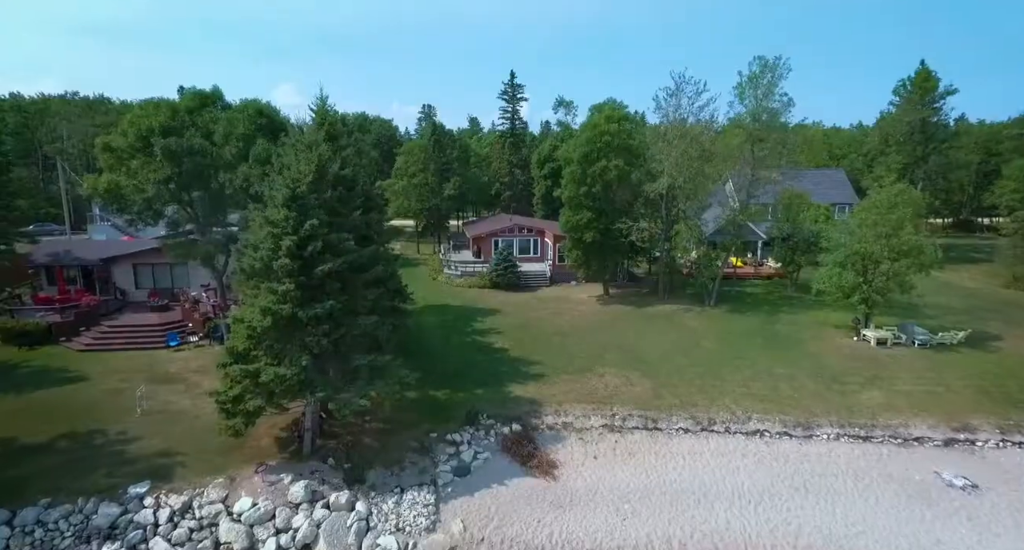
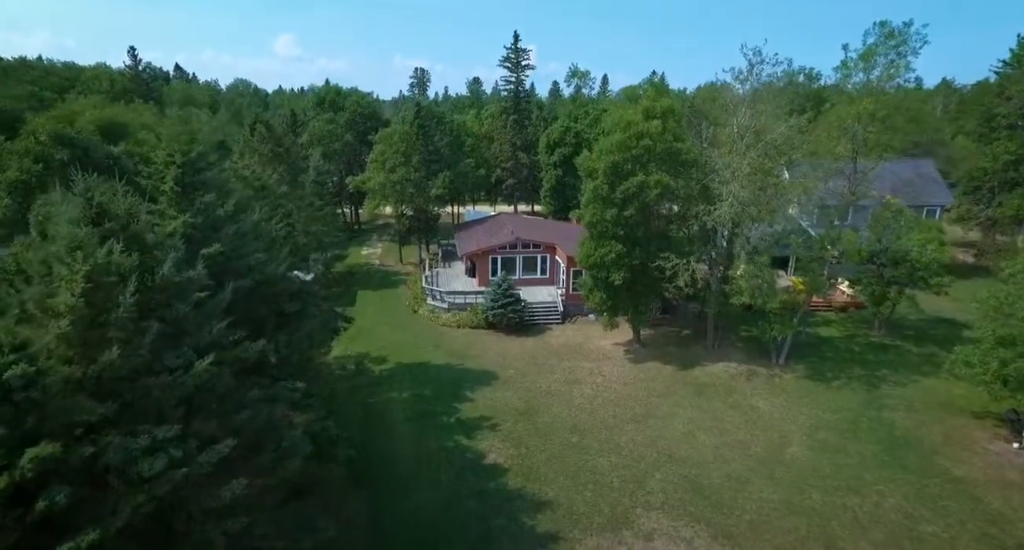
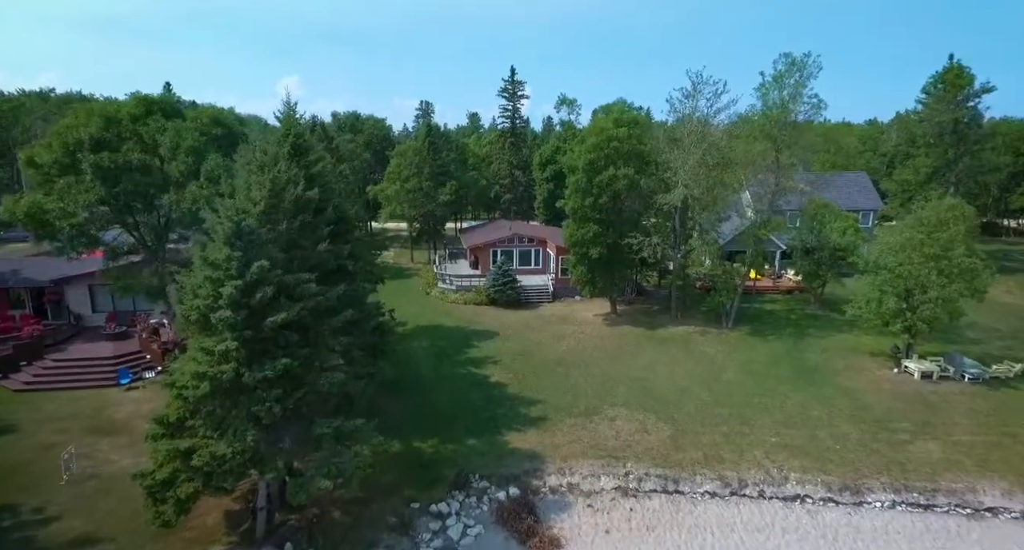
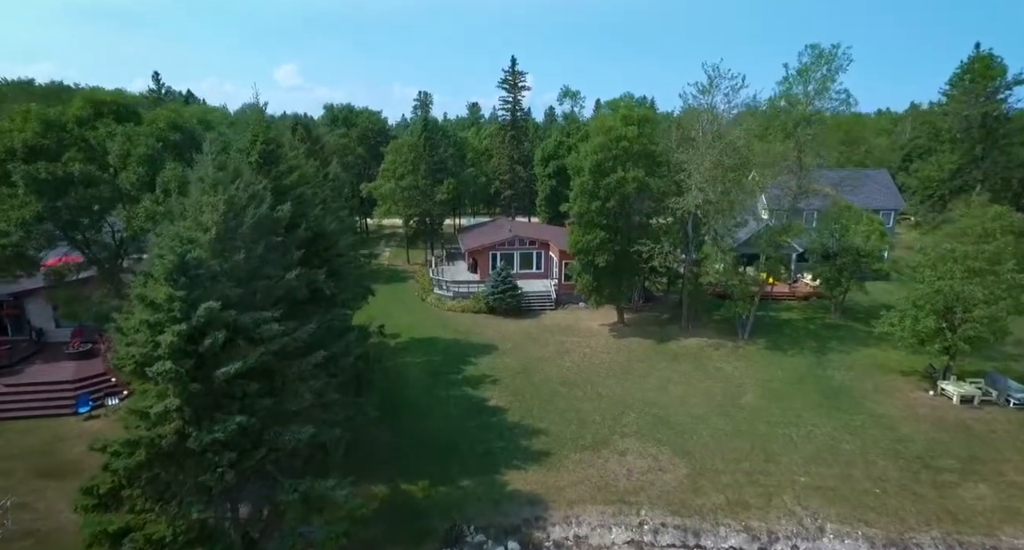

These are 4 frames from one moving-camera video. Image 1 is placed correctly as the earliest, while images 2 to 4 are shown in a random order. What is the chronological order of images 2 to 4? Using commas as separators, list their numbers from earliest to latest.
3, 4, 2
